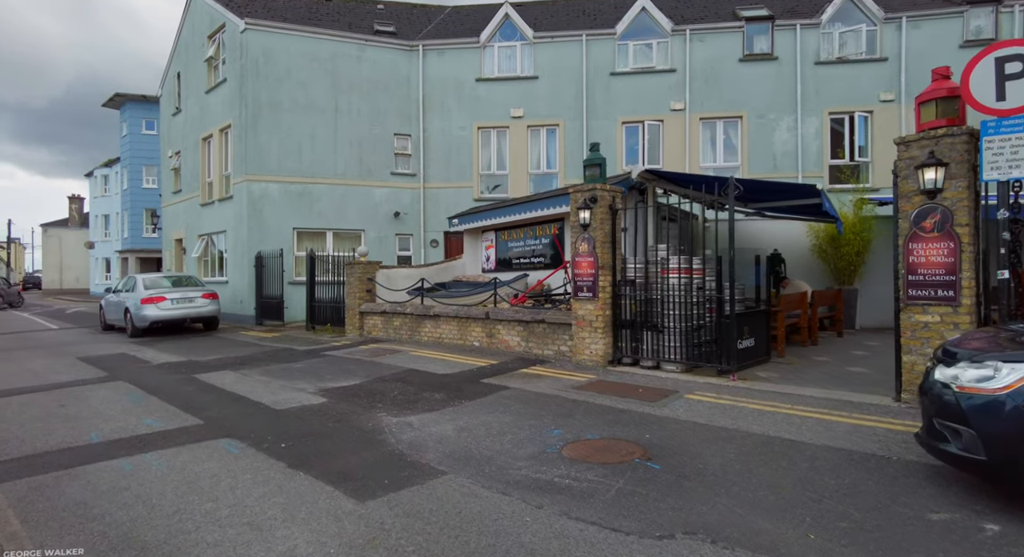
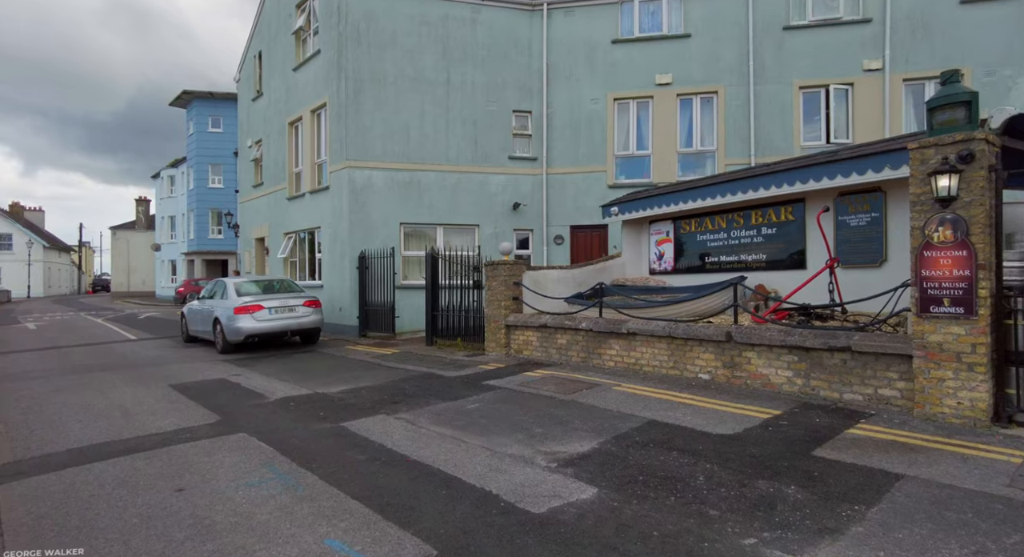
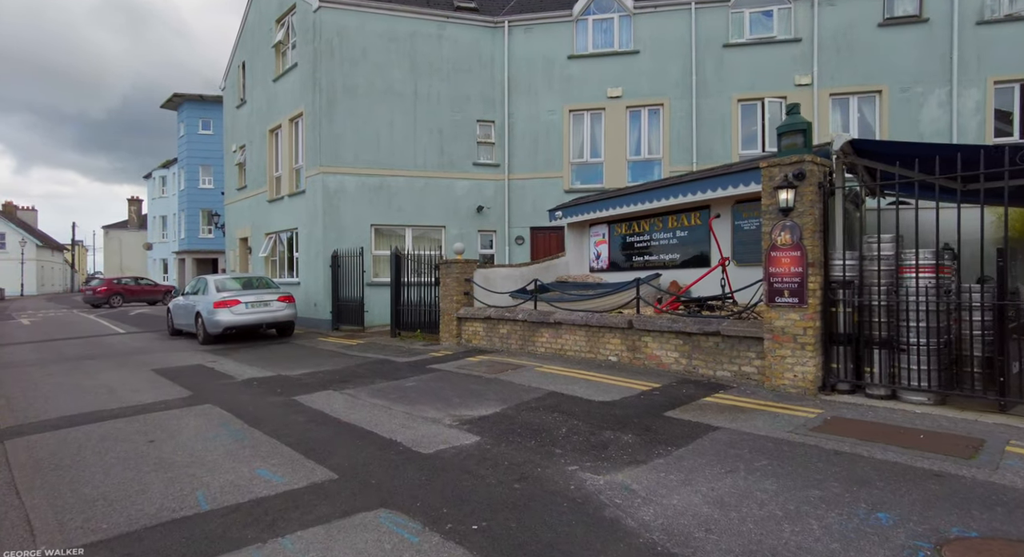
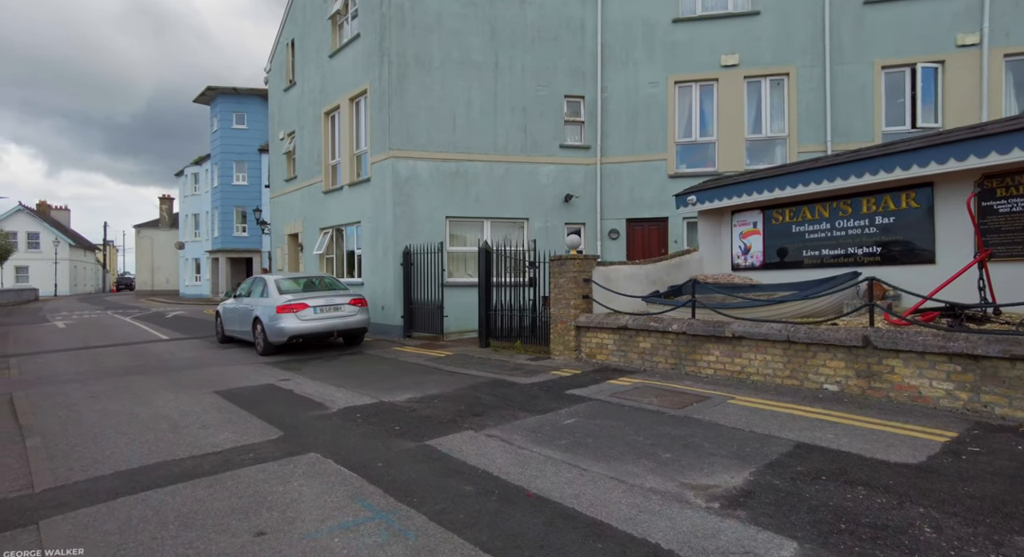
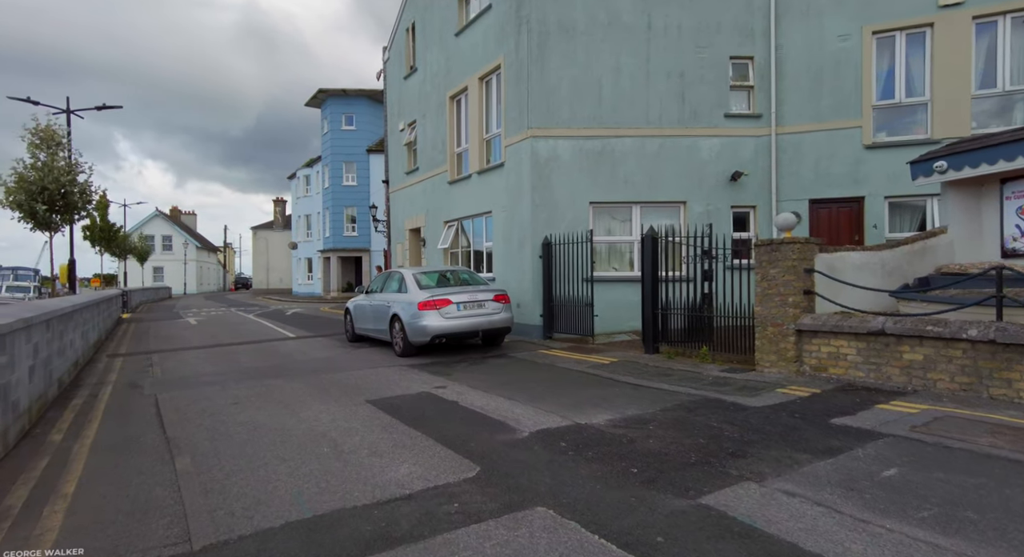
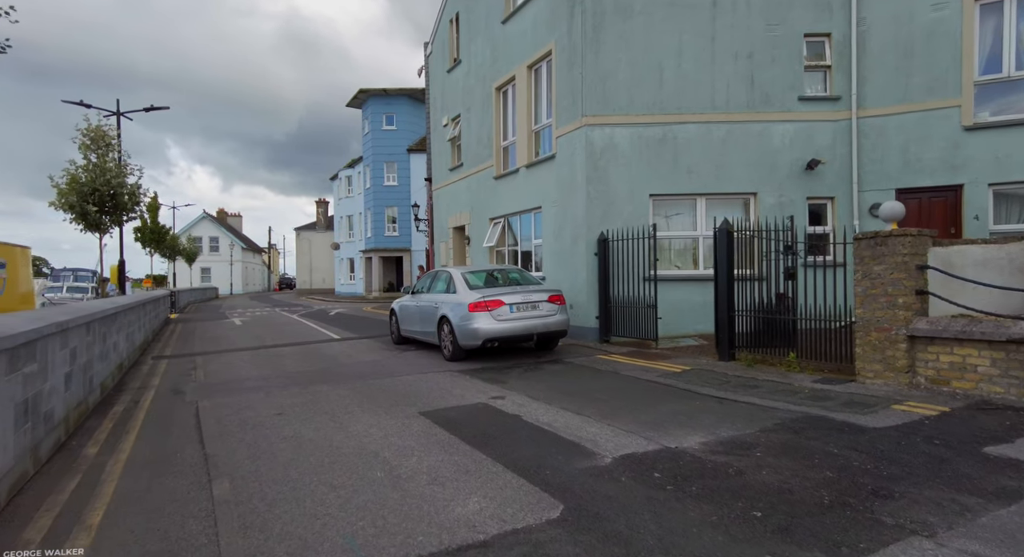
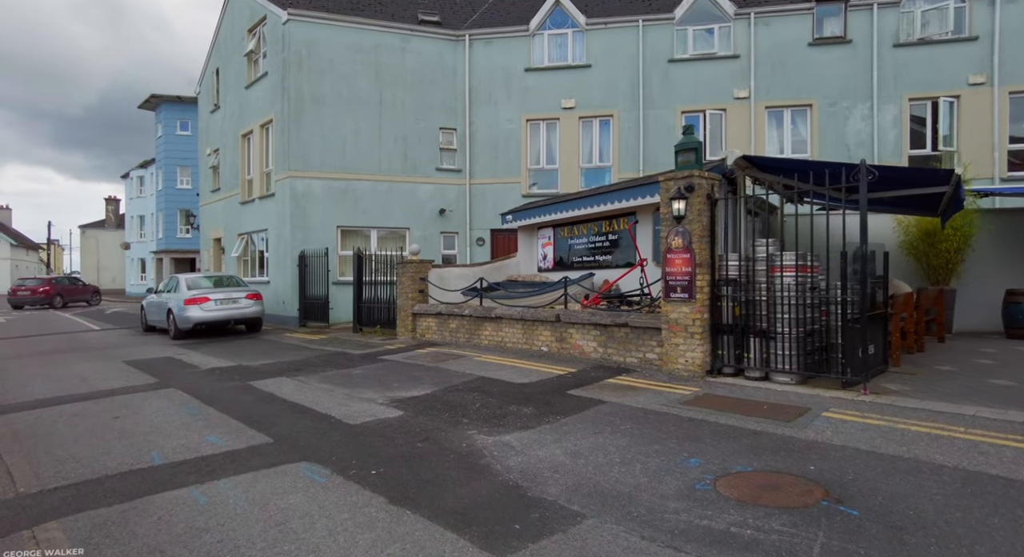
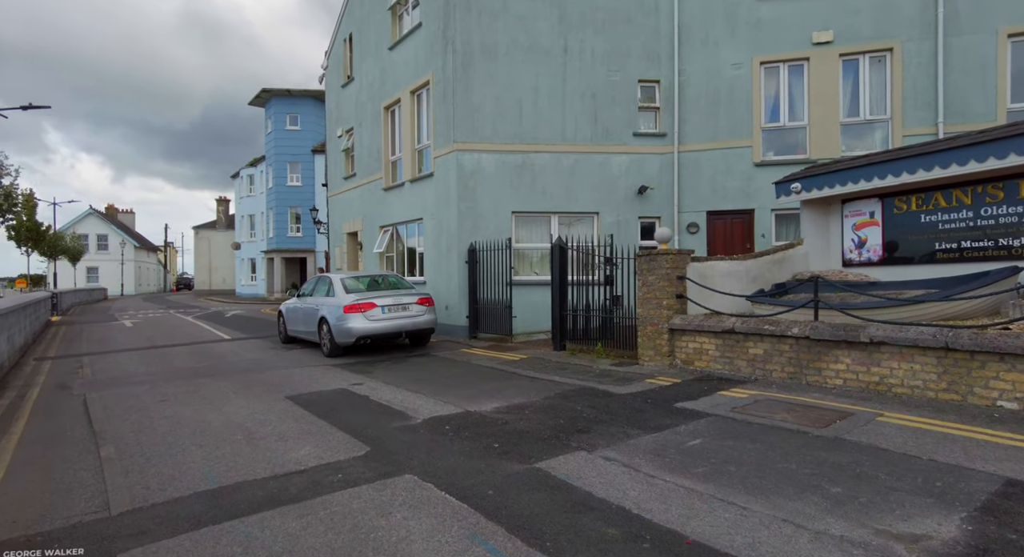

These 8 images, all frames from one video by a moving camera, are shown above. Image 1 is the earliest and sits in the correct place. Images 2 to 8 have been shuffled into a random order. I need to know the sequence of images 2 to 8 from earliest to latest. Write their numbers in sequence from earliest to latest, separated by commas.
7, 3, 2, 4, 8, 5, 6
